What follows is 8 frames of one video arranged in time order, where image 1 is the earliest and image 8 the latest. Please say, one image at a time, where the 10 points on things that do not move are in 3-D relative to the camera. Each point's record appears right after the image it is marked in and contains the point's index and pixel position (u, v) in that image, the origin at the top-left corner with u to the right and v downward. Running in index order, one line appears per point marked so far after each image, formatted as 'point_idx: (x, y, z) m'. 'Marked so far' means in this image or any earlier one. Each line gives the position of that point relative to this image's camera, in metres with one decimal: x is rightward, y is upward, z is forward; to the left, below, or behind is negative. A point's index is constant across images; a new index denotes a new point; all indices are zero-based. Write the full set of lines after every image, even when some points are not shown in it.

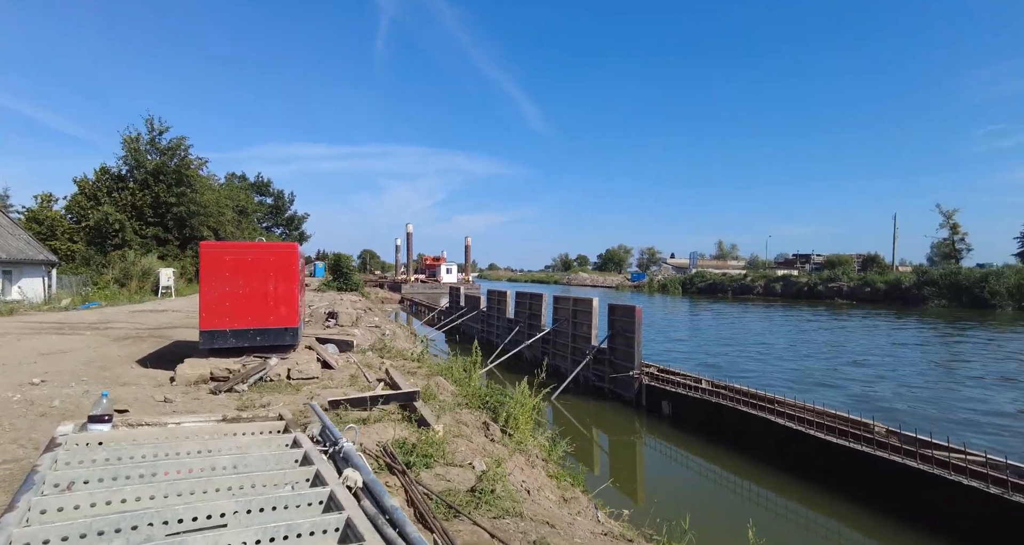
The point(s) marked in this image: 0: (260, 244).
0: (-3.3, +0.4, +7.6) m
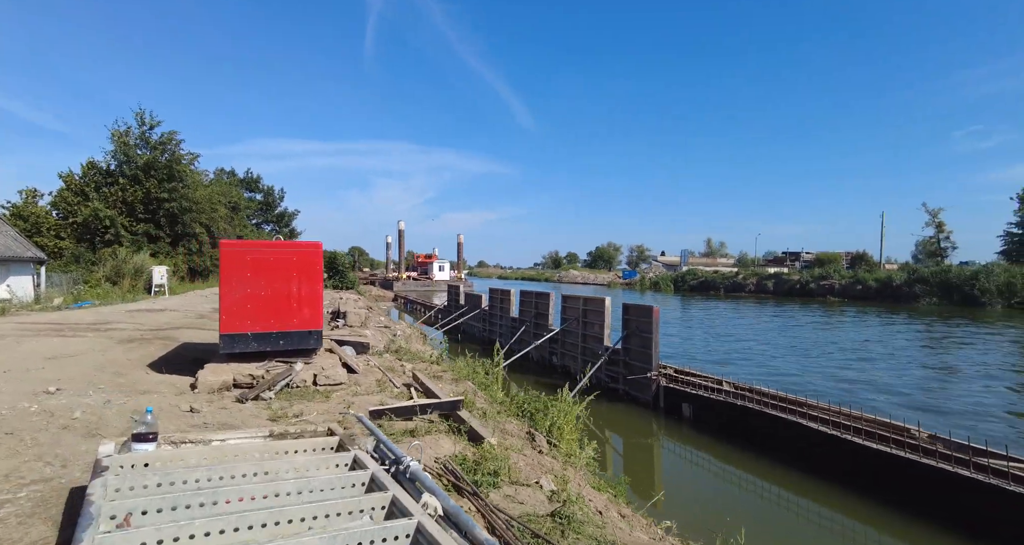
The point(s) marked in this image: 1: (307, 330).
0: (-2.9, +0.4, +7.3) m
1: (-2.6, -0.7, +7.4) m
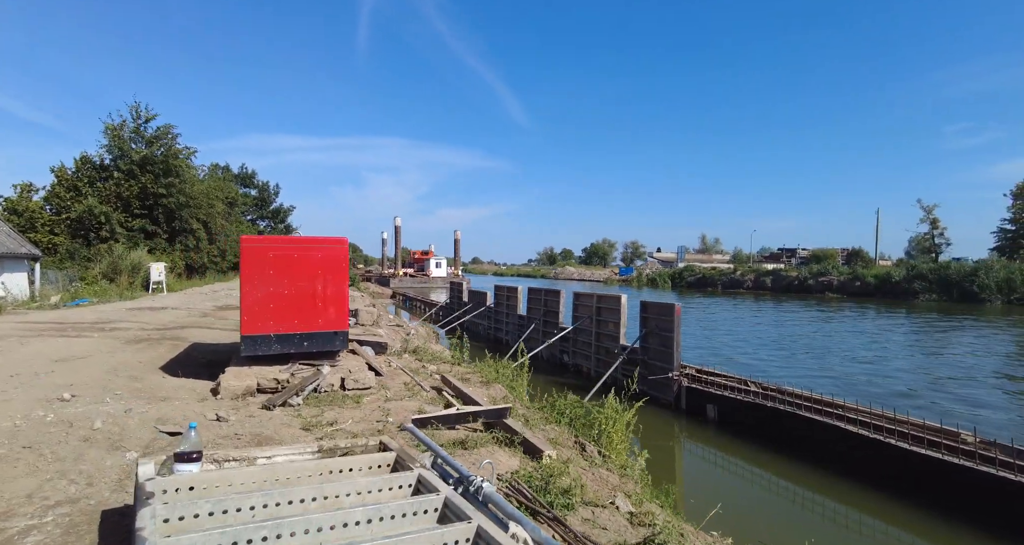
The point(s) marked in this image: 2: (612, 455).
0: (-2.5, +0.4, +6.9) m
1: (-2.2, -0.7, +7.0) m
2: (+0.9, -1.7, +5.4) m
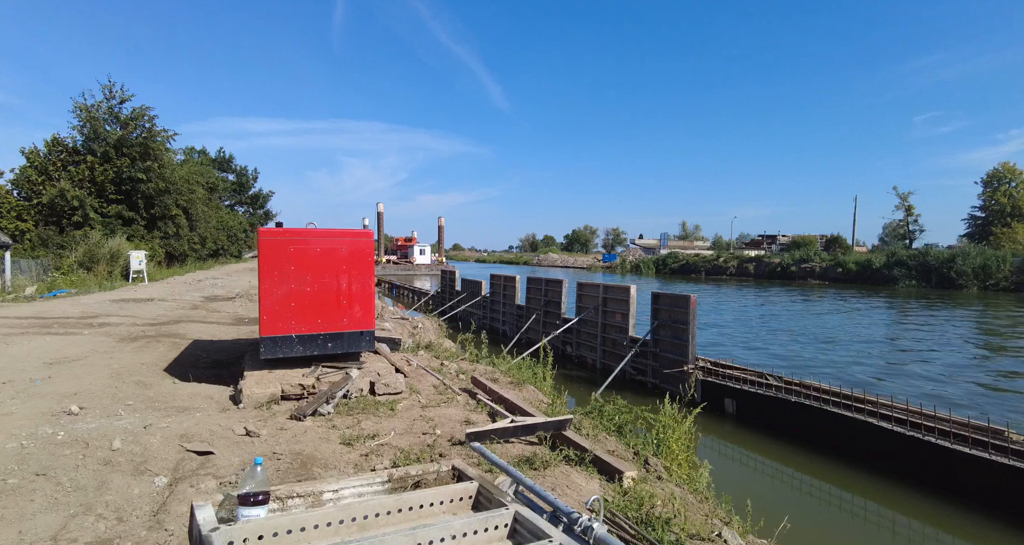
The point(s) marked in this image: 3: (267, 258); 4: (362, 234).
0: (-2.0, +0.4, +6.3) m
1: (-1.7, -0.7, +6.5) m
2: (+1.4, -1.7, +5.0) m
3: (-2.6, +0.1, +6.0) m
4: (-1.7, +0.4, +6.5) m
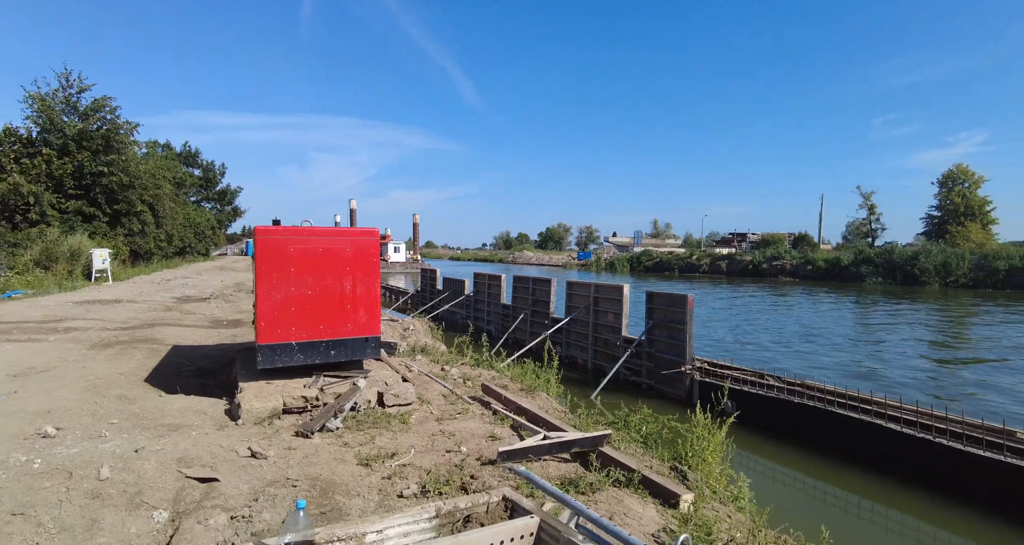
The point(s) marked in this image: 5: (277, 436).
0: (-1.8, +0.4, +5.8) m
1: (-1.6, -0.7, +6.0) m
2: (+1.7, -1.7, +4.7) m
3: (-2.4, +0.1, +5.5) m
4: (-1.5, +0.4, +6.0) m
5: (-1.9, -1.4, +4.8) m
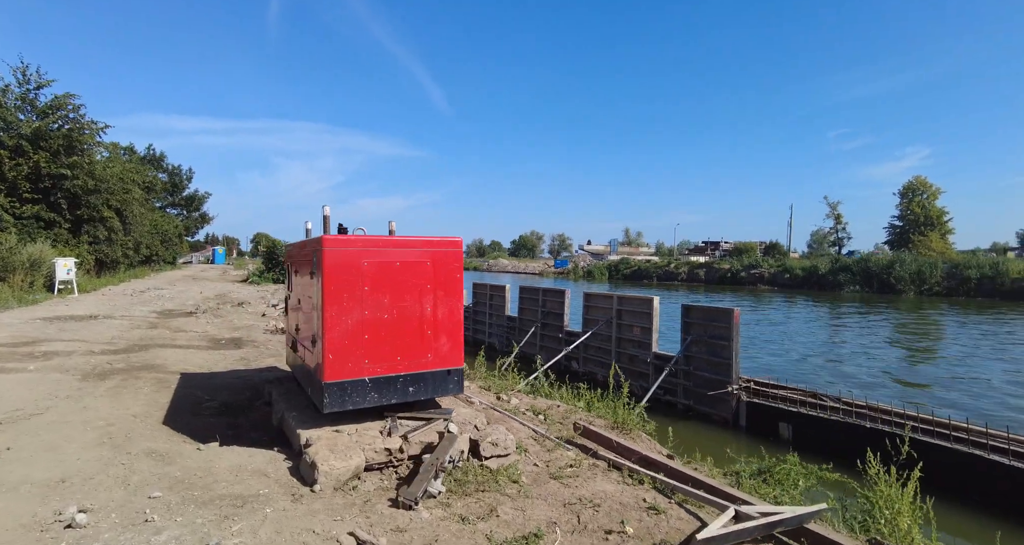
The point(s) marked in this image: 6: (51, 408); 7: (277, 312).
0: (-0.8, +0.3, +4.8) m
1: (-0.6, -0.9, +5.0) m
2: (+2.7, -1.9, +3.8) m
3: (-1.4, 0.0, +4.4) m
4: (-0.5, +0.3, +5.0) m
5: (-0.9, -1.5, +3.7) m
6: (-4.5, -1.3, +5.6) m
7: (-6.9, -1.2, +16.9) m
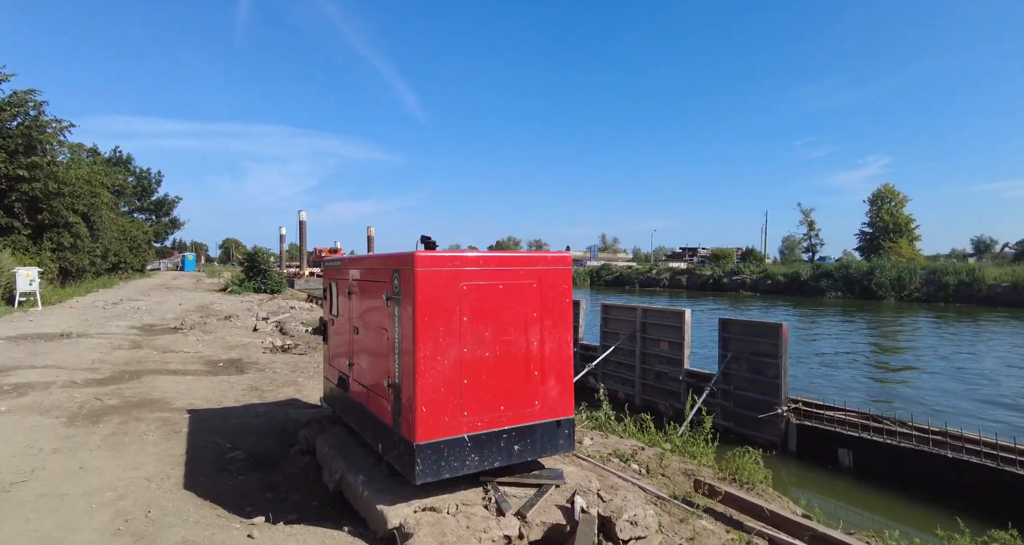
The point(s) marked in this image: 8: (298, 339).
0: (0.0, +0.1, +3.8) m
1: (+0.3, -1.0, +4.0) m
2: (+3.6, -2.0, +2.9) m
3: (-0.5, -0.2, +3.4) m
4: (+0.3, +0.1, +4.0) m
5: (+0.1, -1.7, +2.6) m
6: (-3.6, -1.5, +4.4) m
7: (-6.6, -1.5, +15.6) m
8: (-5.1, -1.6, +13.6) m
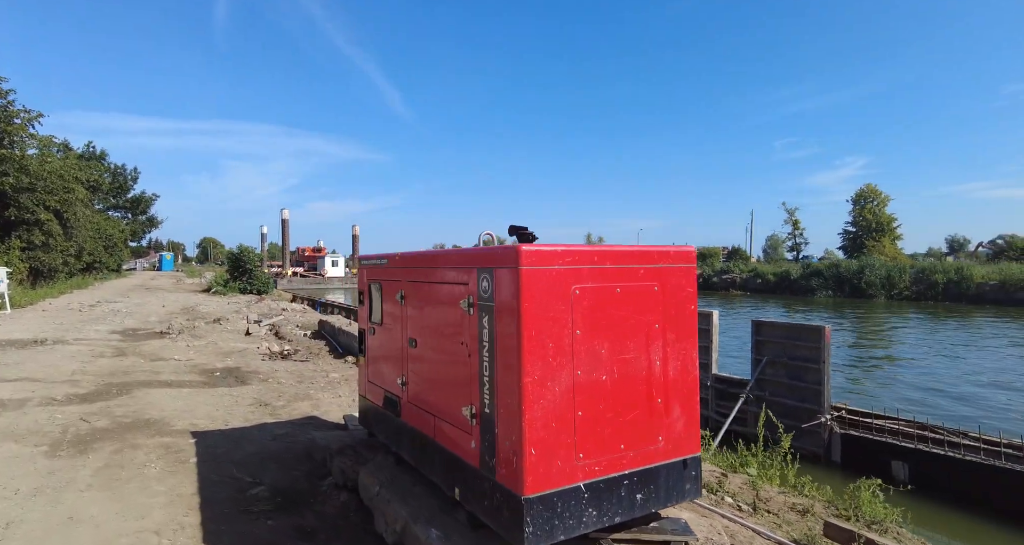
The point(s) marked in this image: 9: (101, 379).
0: (+0.7, +0.1, +3.0) m
1: (+0.9, -1.0, +3.2) m
2: (+4.3, -2.0, +2.2) m
3: (+0.2, -0.2, +2.6) m
4: (+0.9, +0.1, +3.2) m
5: (+0.7, -1.7, +1.8) m
6: (-3.0, -1.5, +3.5) m
7: (-6.3, -1.5, +14.6) m
8: (-4.7, -1.6, +12.6) m
9: (-5.8, -1.5, +8.2) m
